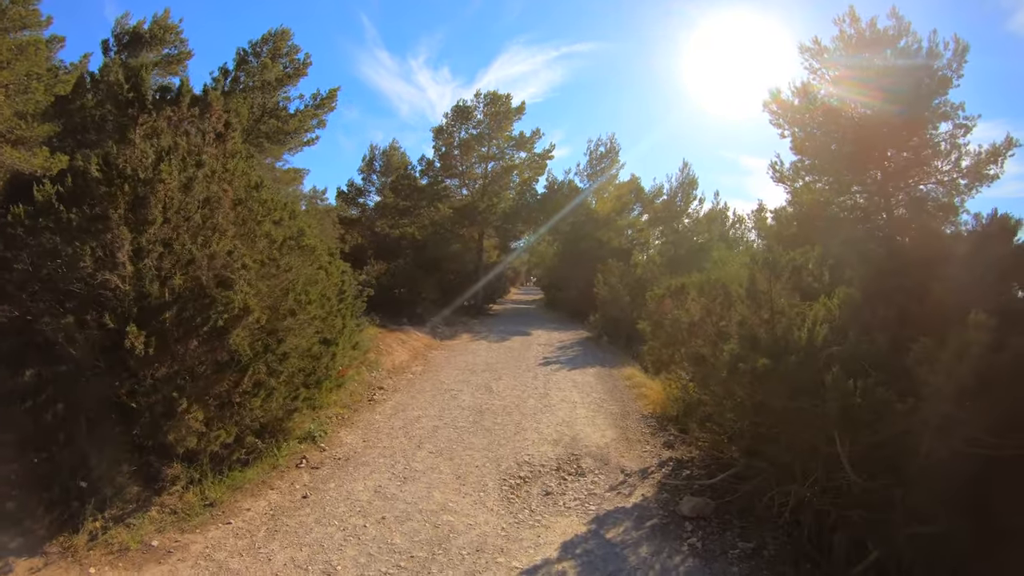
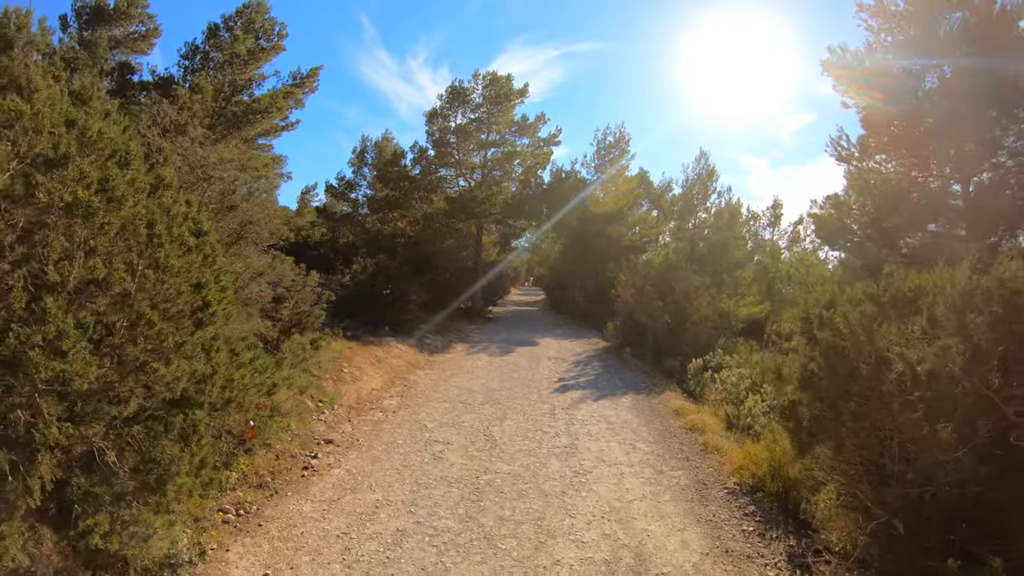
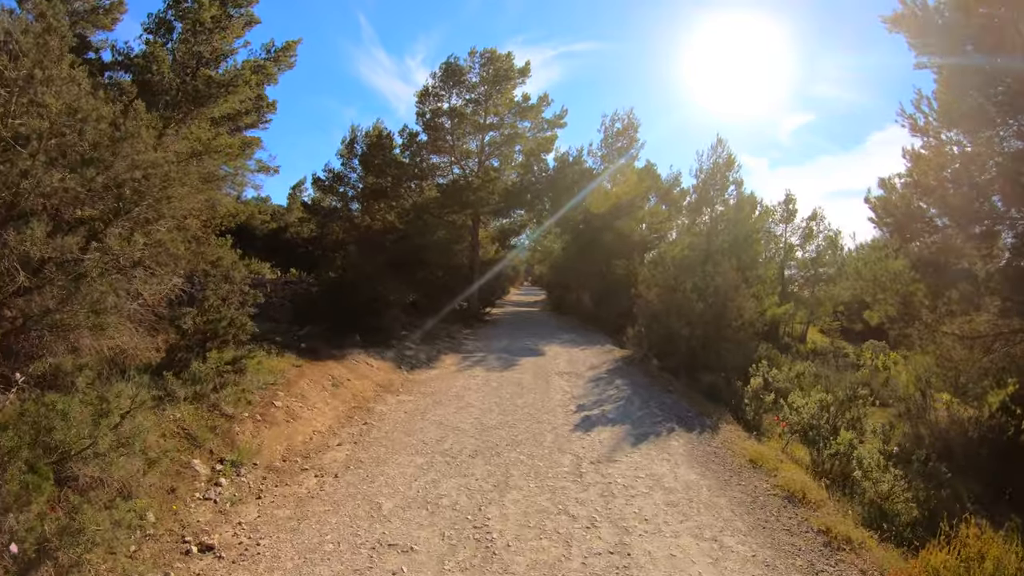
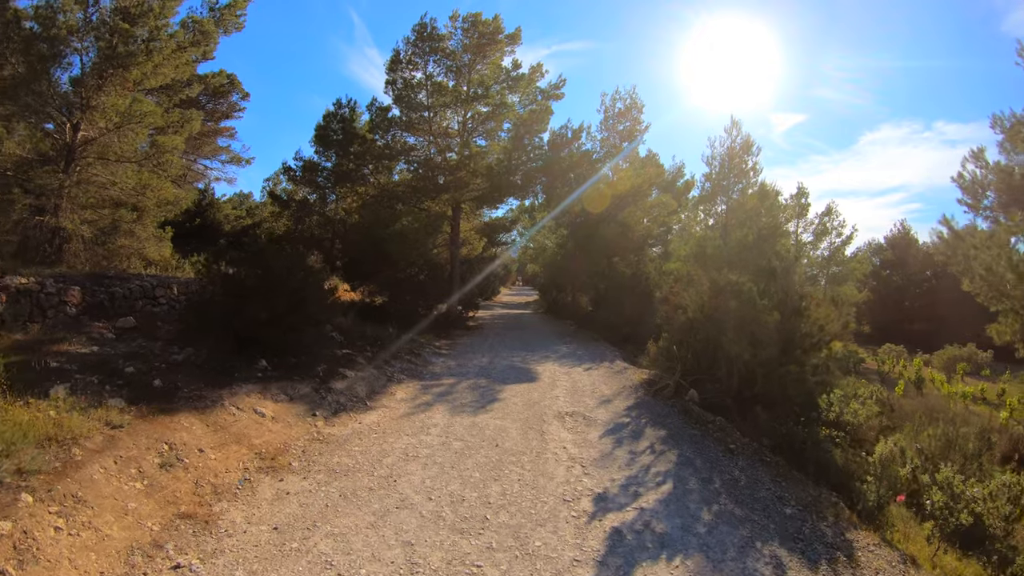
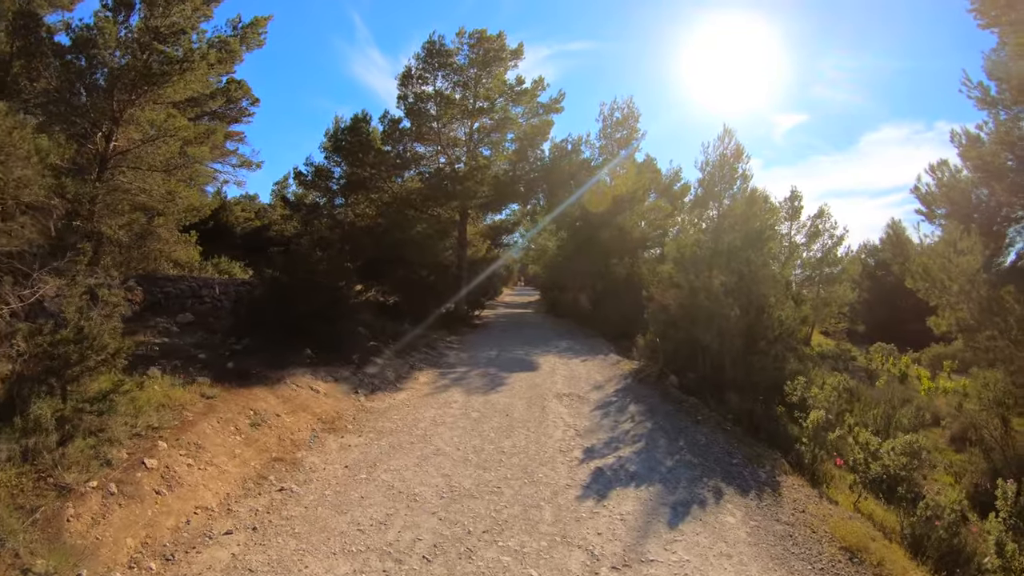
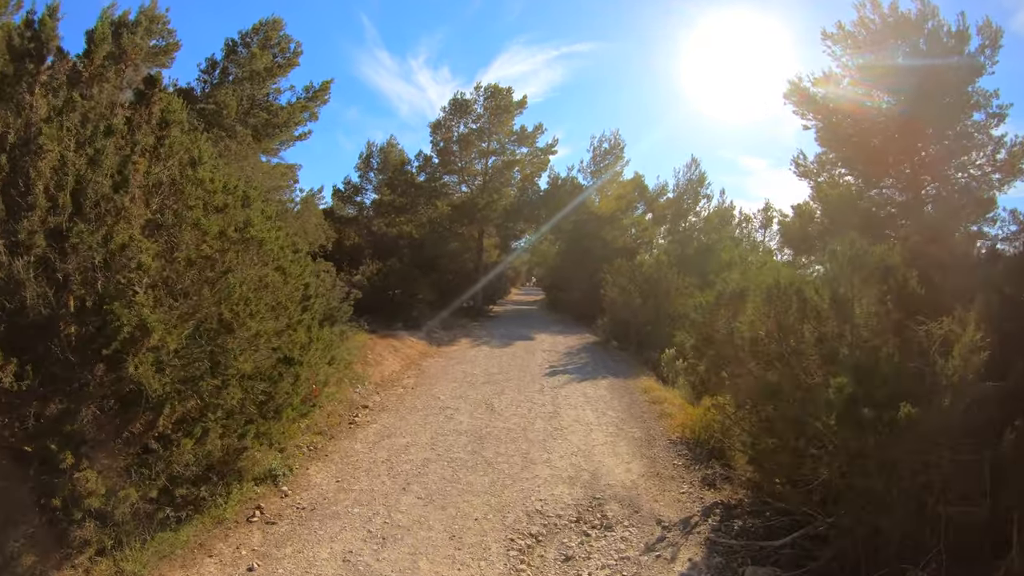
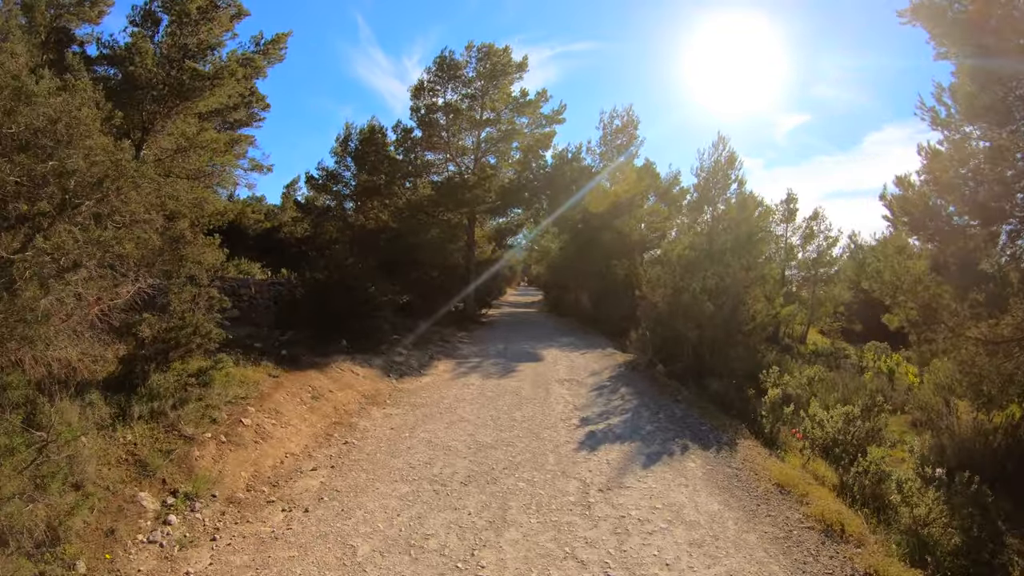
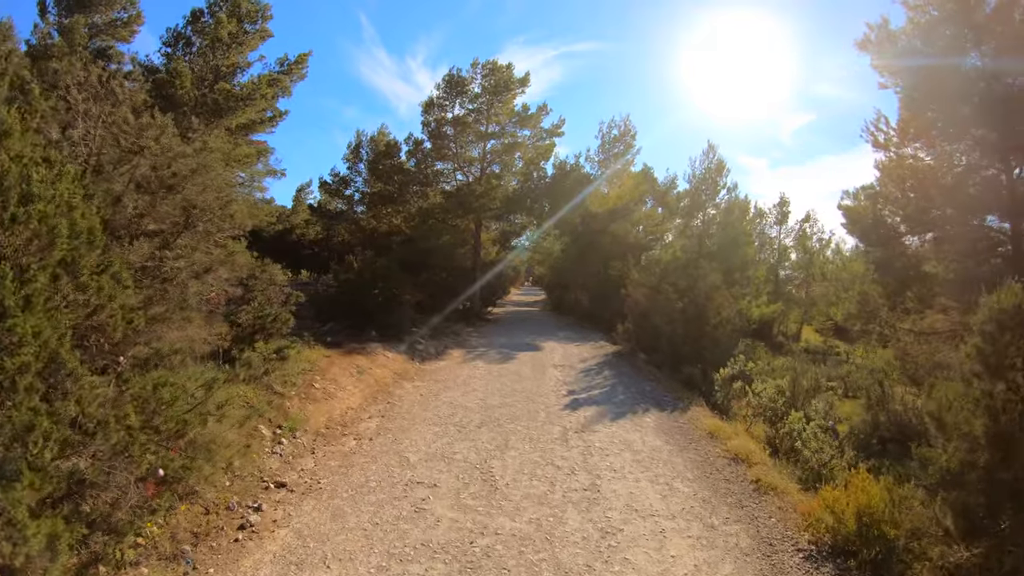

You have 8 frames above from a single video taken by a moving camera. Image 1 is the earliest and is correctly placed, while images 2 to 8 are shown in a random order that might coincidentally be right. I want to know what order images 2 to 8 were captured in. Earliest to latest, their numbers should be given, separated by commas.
6, 2, 8, 3, 7, 5, 4
